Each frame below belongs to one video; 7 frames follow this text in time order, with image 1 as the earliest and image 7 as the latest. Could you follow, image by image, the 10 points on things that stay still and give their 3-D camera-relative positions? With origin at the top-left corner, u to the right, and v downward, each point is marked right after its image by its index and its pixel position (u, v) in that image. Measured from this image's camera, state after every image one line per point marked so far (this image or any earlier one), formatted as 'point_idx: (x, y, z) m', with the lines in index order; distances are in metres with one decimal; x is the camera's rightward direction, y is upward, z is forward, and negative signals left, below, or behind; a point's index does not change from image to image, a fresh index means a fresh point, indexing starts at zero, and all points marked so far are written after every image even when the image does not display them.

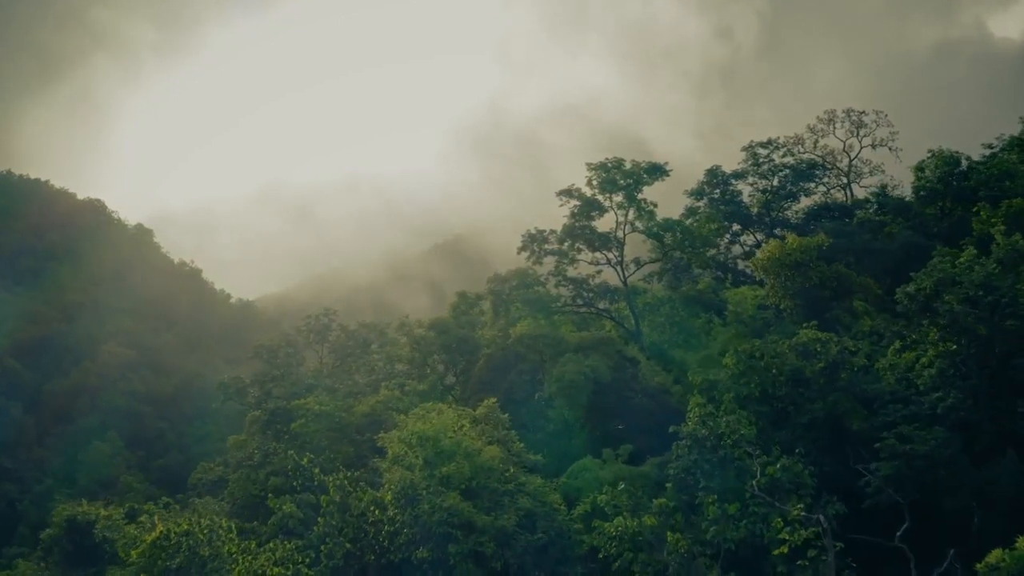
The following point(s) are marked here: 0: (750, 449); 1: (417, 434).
0: (+6.1, -4.1, +19.0) m
1: (-2.4, -3.8, +18.8) m
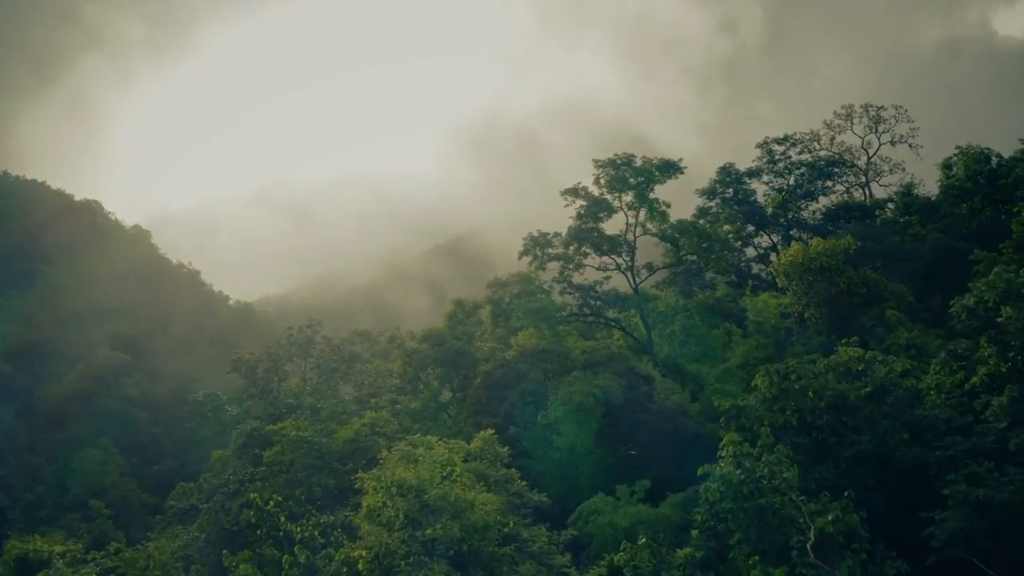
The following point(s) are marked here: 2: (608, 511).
0: (+6.1, -4.5, +16.1) m
1: (-2.4, -4.1, +15.9) m
2: (+2.5, -5.7, +19.3) m
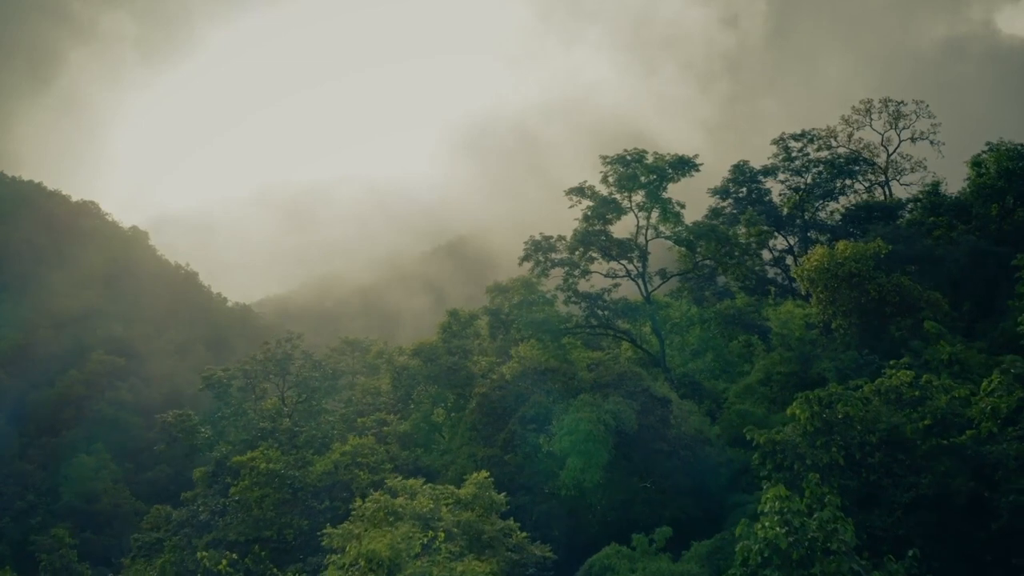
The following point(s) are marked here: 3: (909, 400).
0: (+6.1, -4.8, +13.1) m
1: (-2.5, -4.5, +13.0) m
2: (+2.4, -6.1, +16.4) m
3: (+9.6, -2.7, +17.8) m
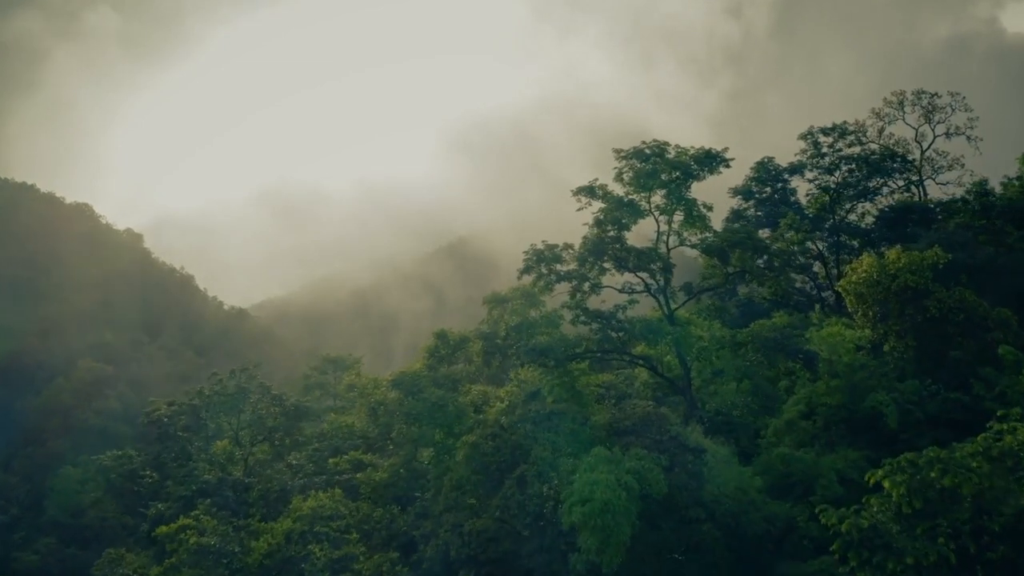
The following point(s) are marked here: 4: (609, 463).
0: (+5.9, -5.4, +8.6) m
1: (-2.6, -5.1, +8.4) m
2: (+2.3, -6.7, +11.8) m
3: (+9.5, -3.2, +13.3) m
4: (+2.2, -4.0, +17.1) m
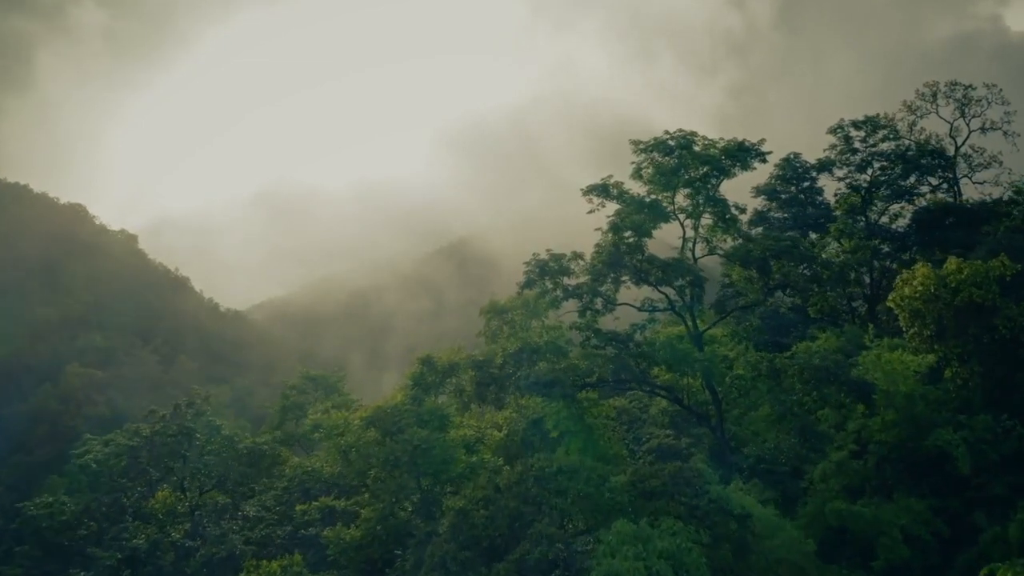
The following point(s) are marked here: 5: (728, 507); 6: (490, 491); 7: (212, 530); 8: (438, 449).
0: (+5.9, -5.9, +4.7) m
1: (-2.6, -5.6, +4.5) m
2: (+2.3, -7.2, +7.9) m
3: (+9.4, -3.7, +9.3) m
4: (+2.2, -4.5, +13.2) m
5: (+4.4, -4.4, +14.9) m
6: (-0.5, -4.1, +15.9) m
7: (-7.5, -5.9, +18.6) m
8: (-1.9, -4.0, +19.0) m
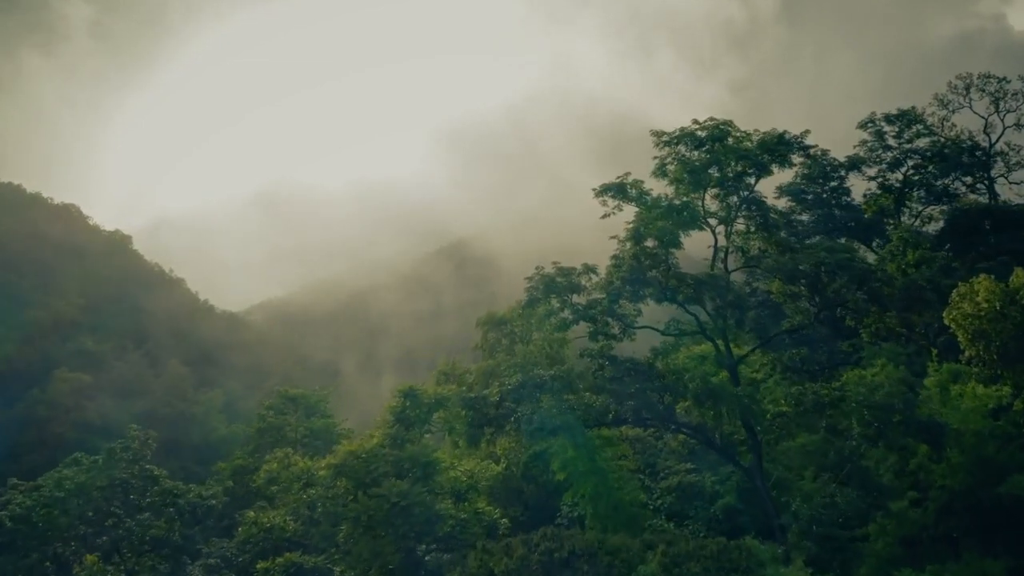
0: (+5.9, -6.3, +1.3) m
1: (-2.7, -6.0, +1.2) m
2: (+2.3, -7.6, +4.6) m
3: (+9.4, -4.2, +6.0) m
4: (+2.2, -4.9, +9.9) m
5: (+4.4, -4.8, +11.6) m
6: (-0.5, -4.5, +12.5) m
7: (-7.5, -6.4, +15.2) m
8: (-1.9, -4.5, +15.6) m
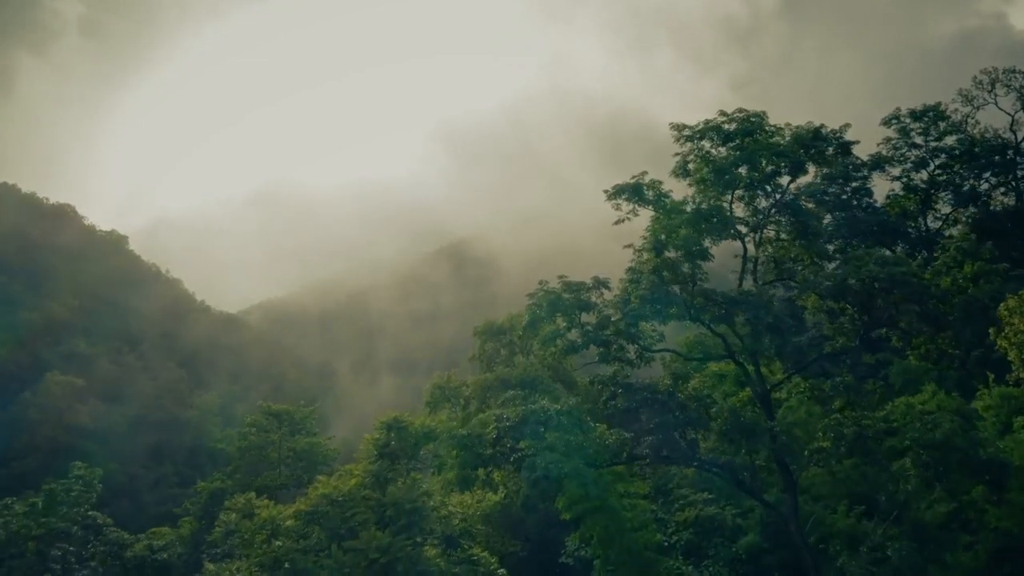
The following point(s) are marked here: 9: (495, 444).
0: (+5.9, -6.7, -1.0) m
1: (-2.7, -6.4, -1.1) m
2: (+2.3, -8.0, +2.3) m
3: (+9.4, -4.5, +3.7) m
4: (+2.2, -5.3, +7.6) m
5: (+4.4, -5.2, +9.3) m
6: (-0.5, -4.9, +10.2) m
7: (-7.5, -6.7, +13.0) m
8: (-1.9, -4.8, +13.3) m
9: (-0.3, -3.0, +16.4) m
